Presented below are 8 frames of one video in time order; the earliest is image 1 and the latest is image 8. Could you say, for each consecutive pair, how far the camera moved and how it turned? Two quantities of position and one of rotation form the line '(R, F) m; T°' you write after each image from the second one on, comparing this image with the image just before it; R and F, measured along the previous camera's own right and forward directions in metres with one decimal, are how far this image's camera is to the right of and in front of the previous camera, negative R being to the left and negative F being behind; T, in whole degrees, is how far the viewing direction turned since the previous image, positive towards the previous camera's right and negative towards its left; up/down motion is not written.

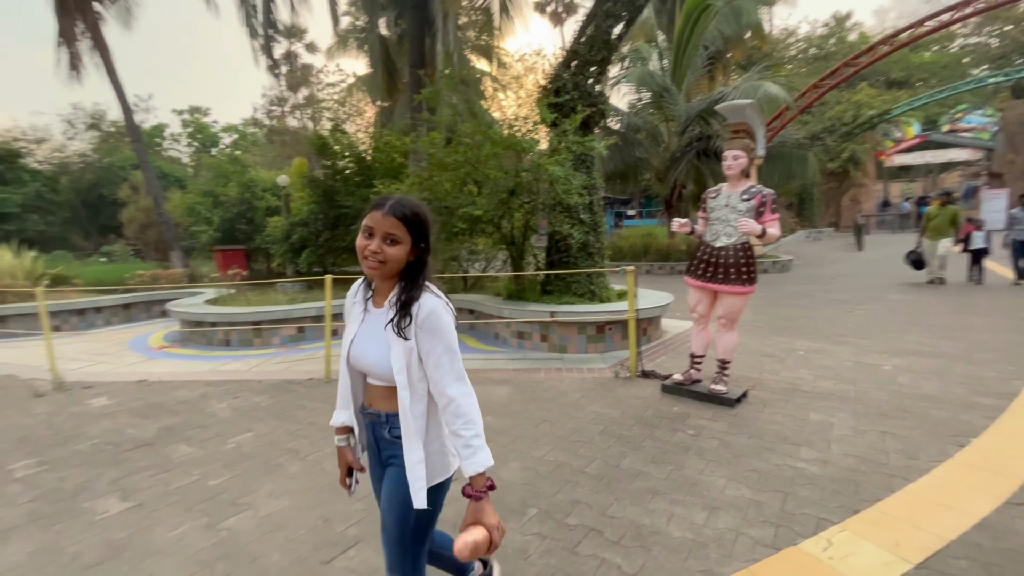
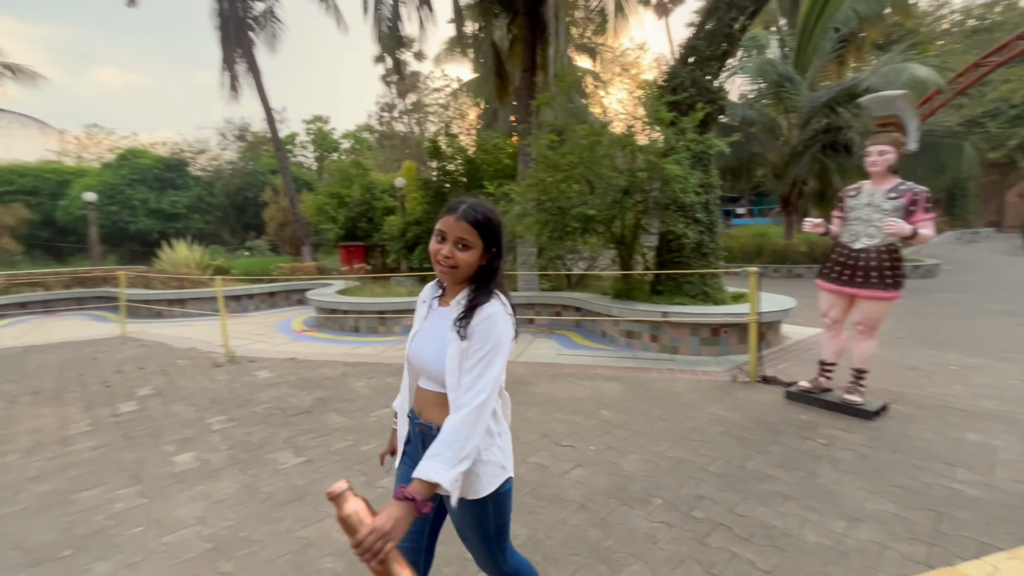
(-0.2, -0.2) m; -11°
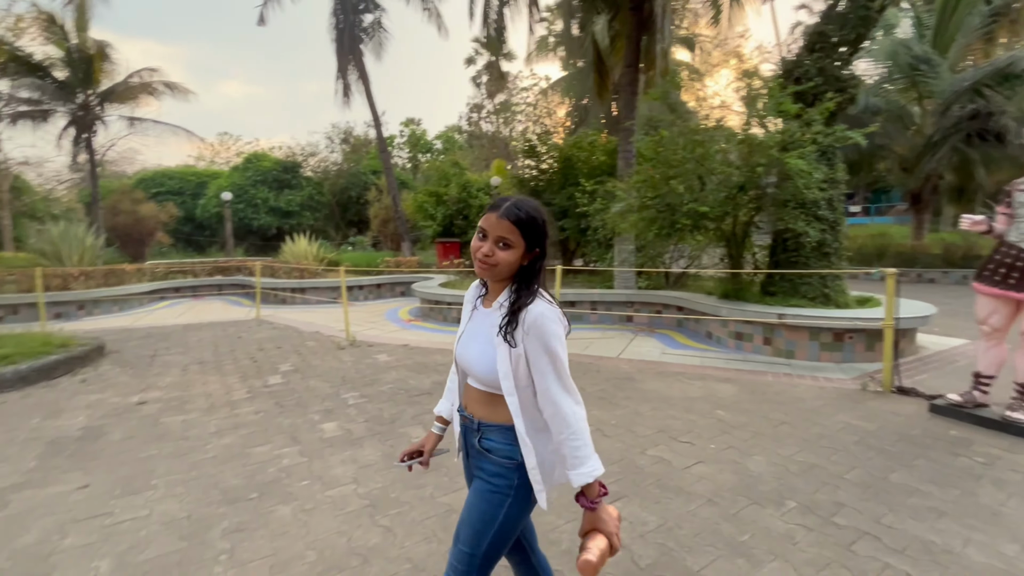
(-0.3, -0.2) m; -10°
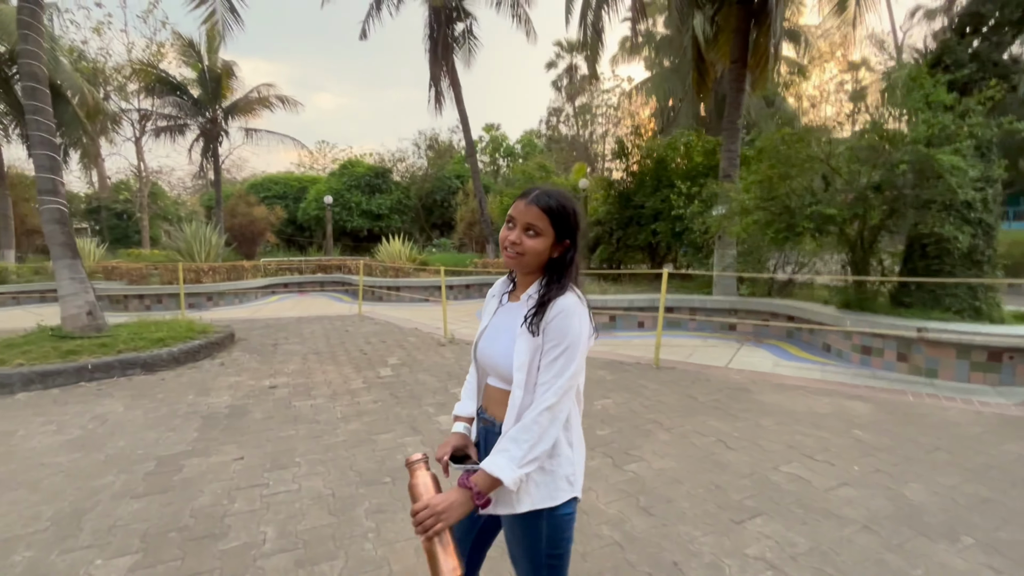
(-0.4, 0.0) m; -9°
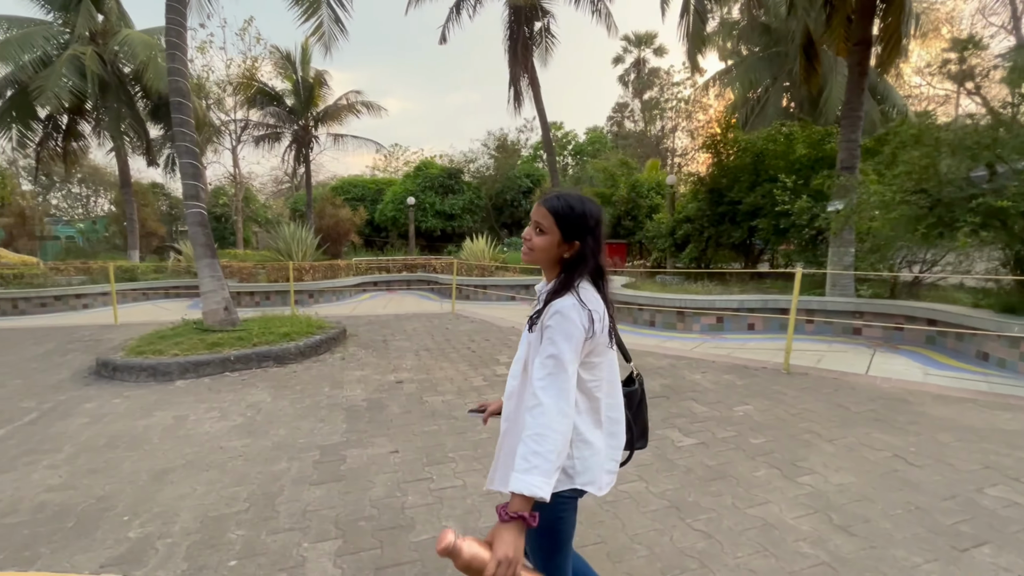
(-0.7, 0.0) m; -7°
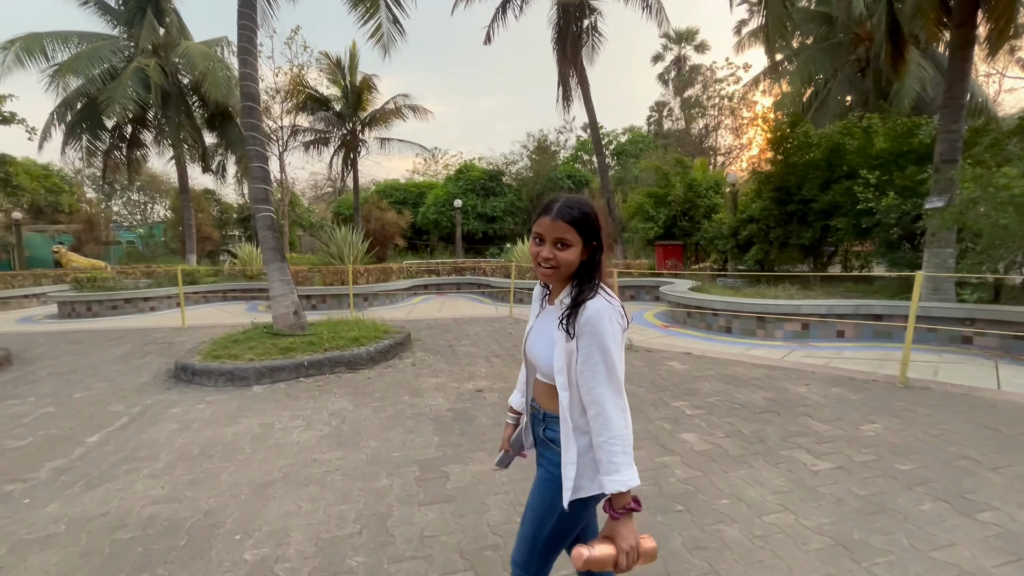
(-0.6, +0.3) m; -4°
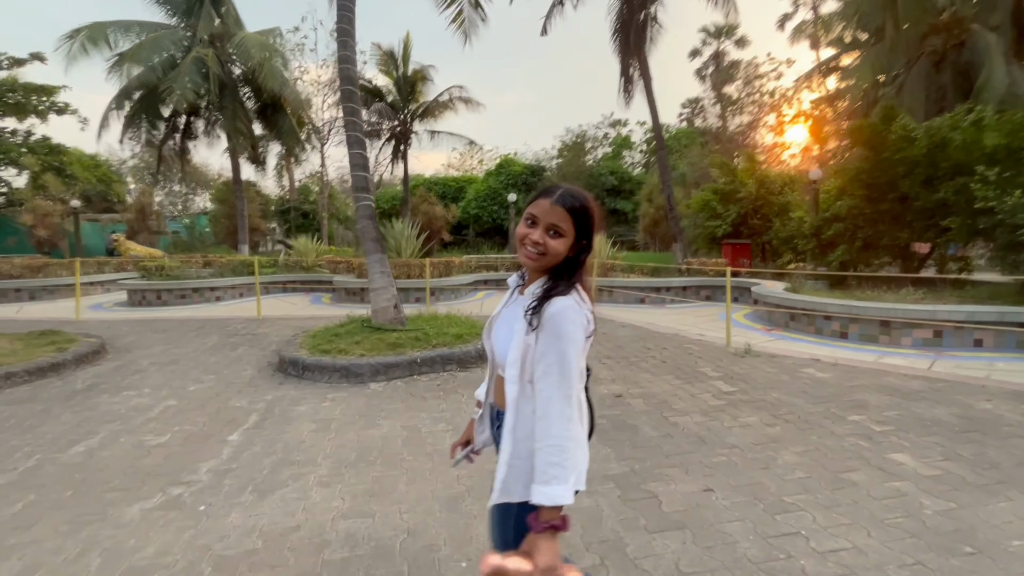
(-1.3, +0.4) m; -2°
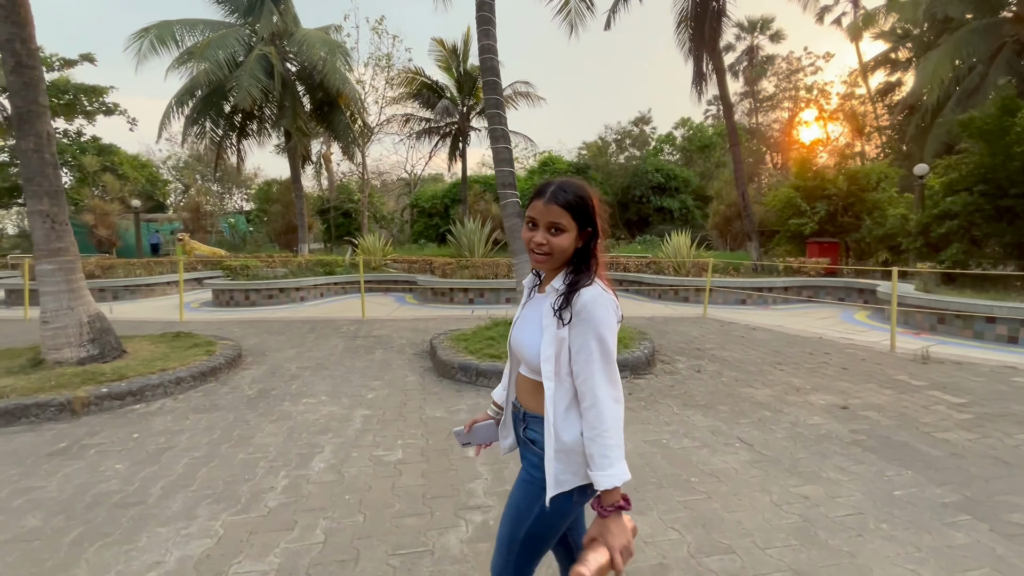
(-1.9, +0.3) m; -1°
